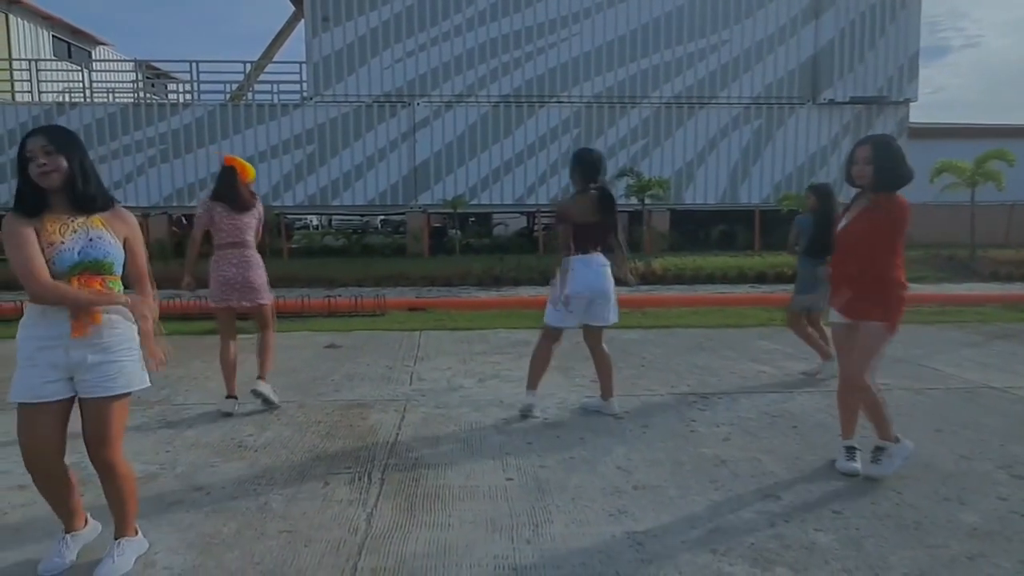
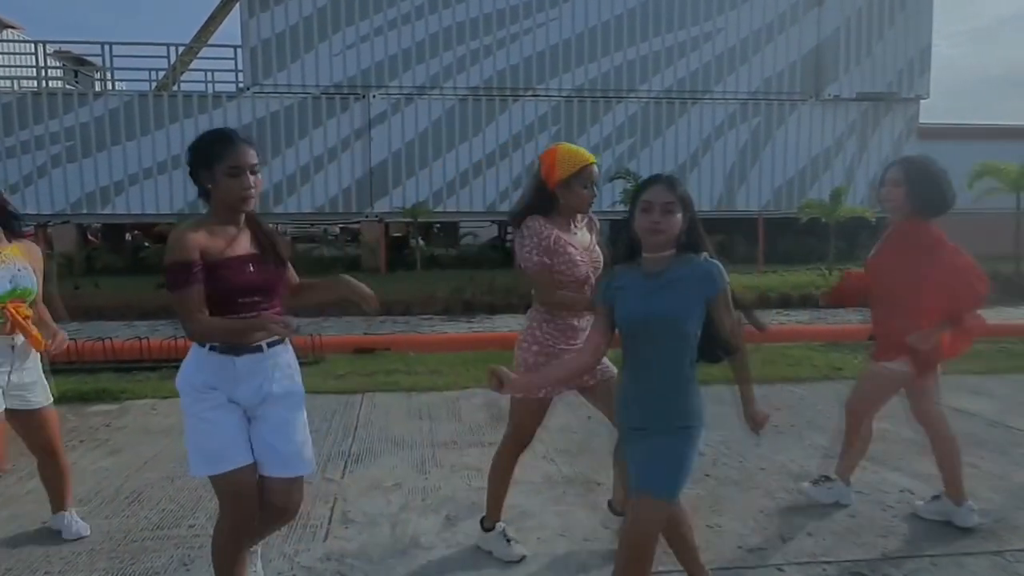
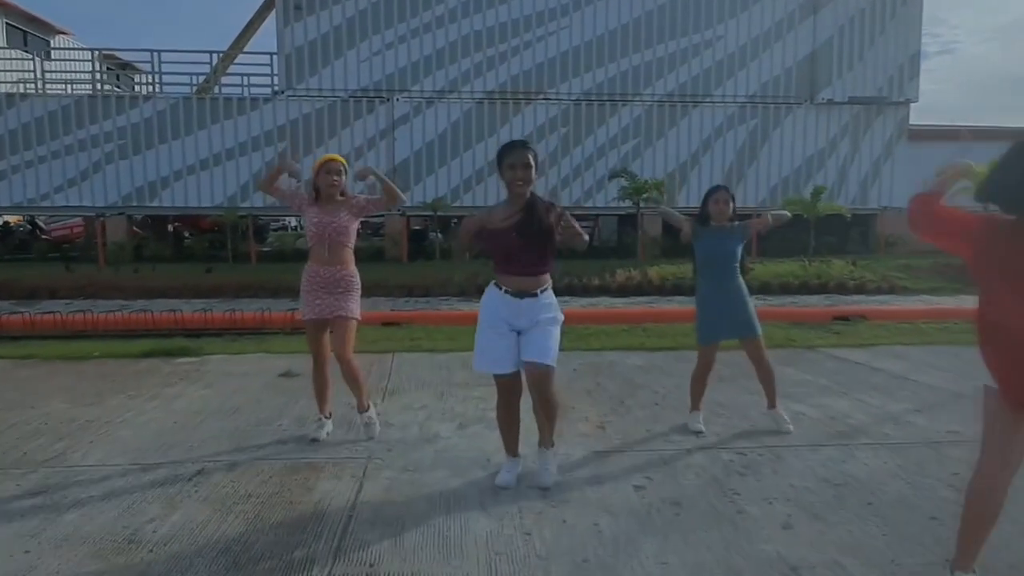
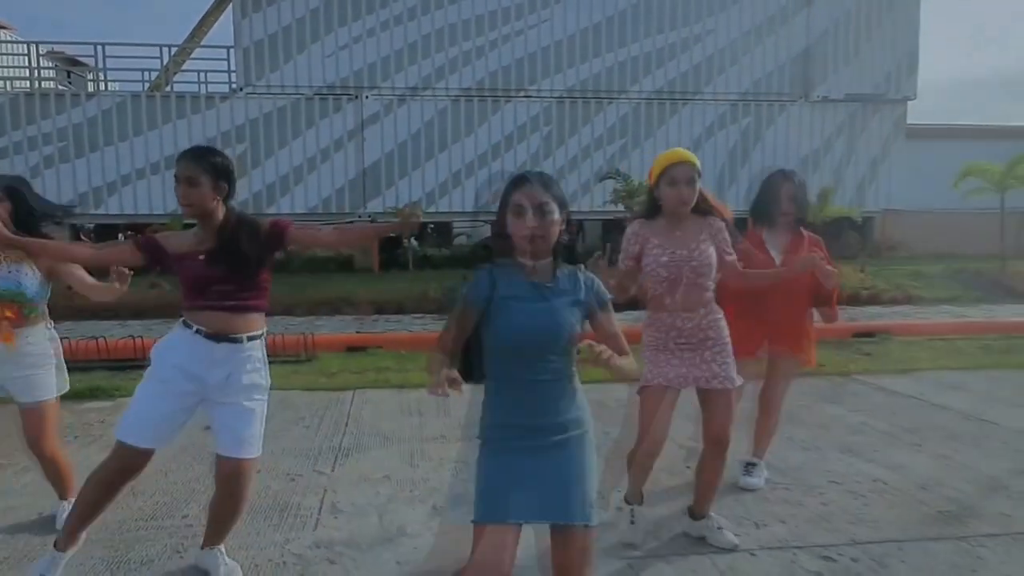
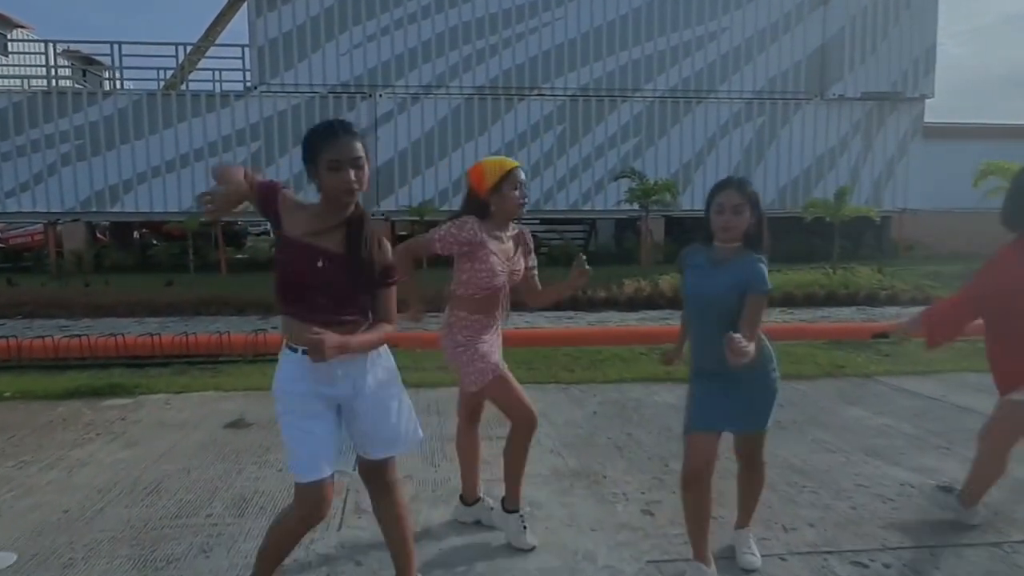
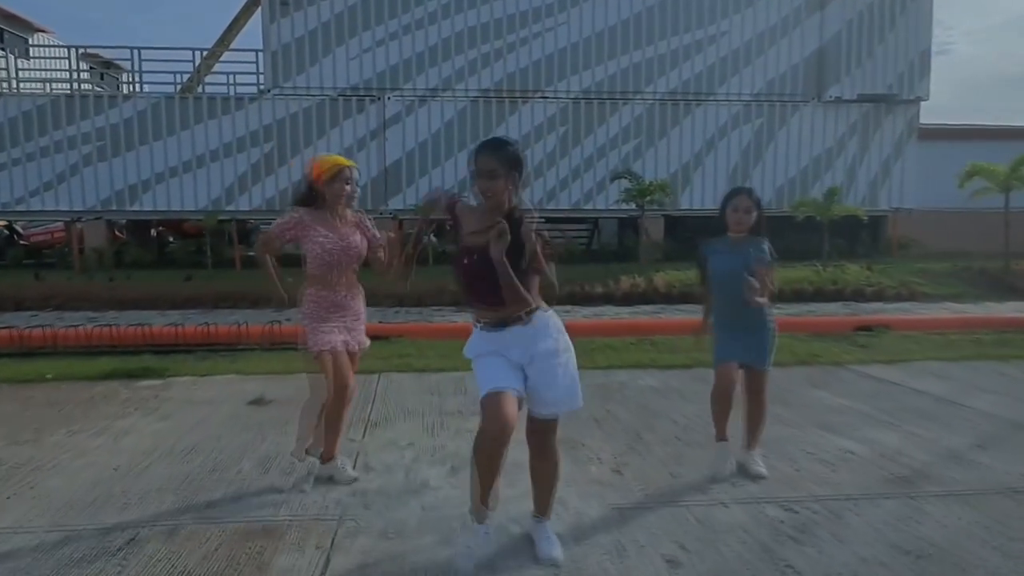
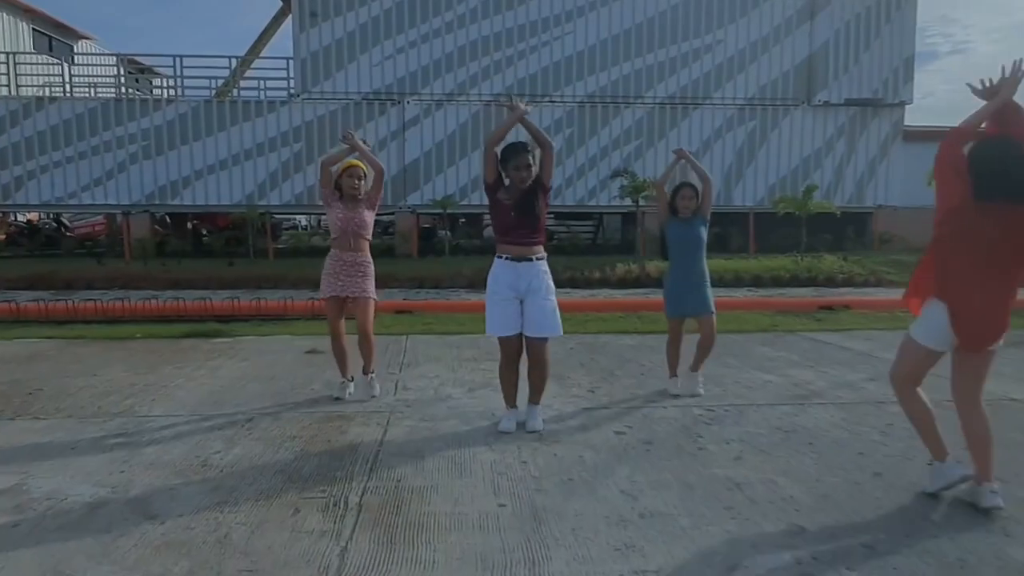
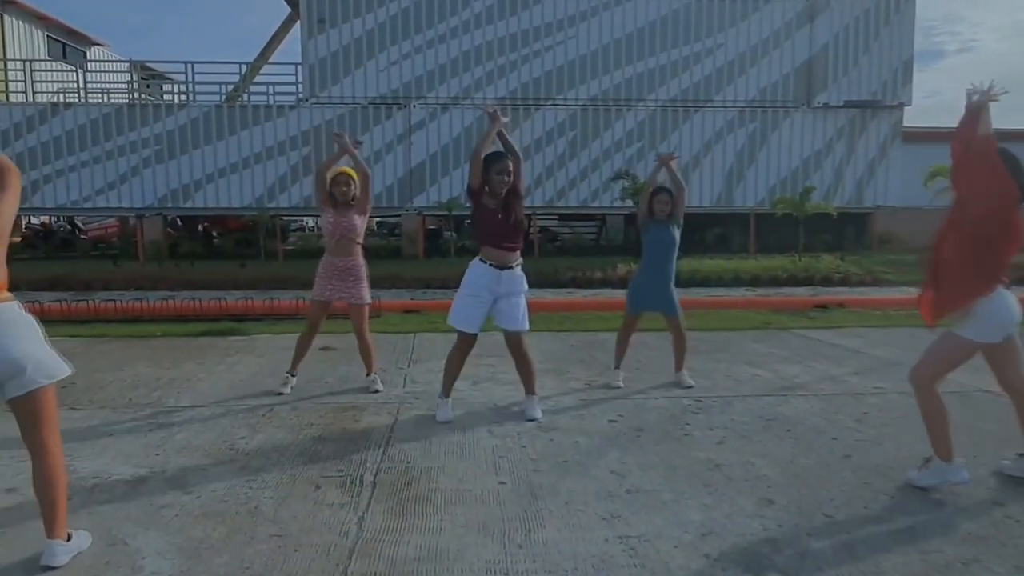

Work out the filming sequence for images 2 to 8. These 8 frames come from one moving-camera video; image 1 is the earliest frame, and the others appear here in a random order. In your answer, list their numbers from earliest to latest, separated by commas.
8, 7, 3, 6, 5, 2, 4
